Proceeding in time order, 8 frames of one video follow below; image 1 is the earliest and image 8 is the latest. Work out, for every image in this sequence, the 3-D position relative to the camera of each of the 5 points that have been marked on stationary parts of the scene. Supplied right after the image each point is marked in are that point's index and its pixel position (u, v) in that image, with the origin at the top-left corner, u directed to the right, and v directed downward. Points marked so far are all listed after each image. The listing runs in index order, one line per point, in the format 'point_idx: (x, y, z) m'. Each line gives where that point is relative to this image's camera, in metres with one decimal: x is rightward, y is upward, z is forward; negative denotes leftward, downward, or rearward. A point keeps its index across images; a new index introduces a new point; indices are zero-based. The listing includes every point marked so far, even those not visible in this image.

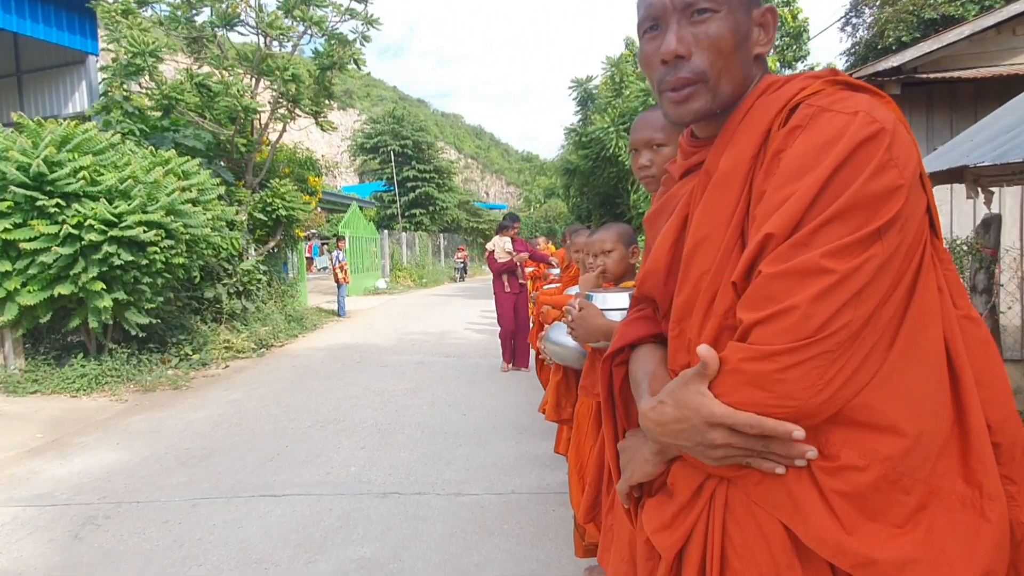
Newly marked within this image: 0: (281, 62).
0: (-3.4, +3.3, +10.1) m
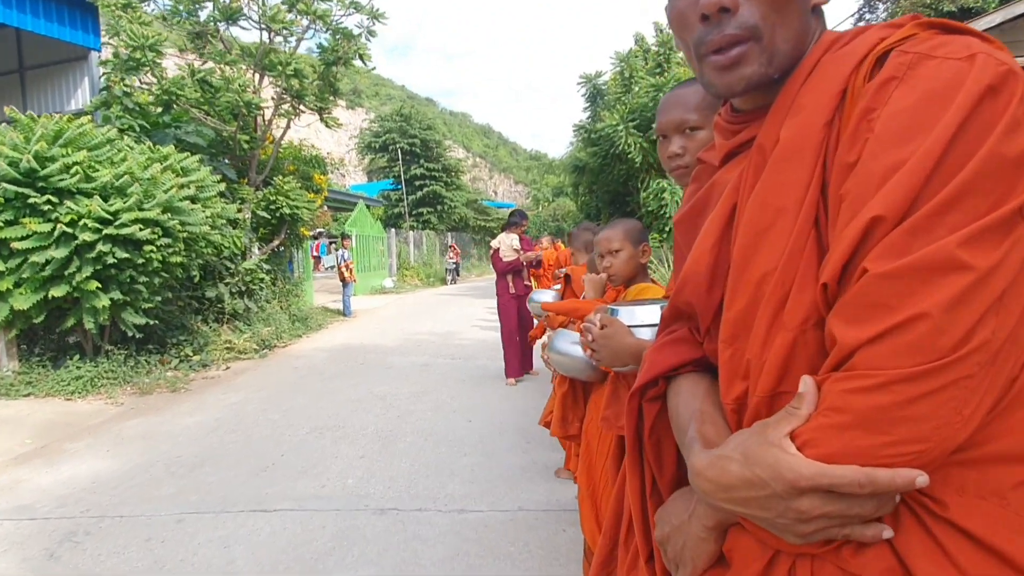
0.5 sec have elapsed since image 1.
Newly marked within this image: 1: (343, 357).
0: (-3.2, +3.3, +9.9) m
1: (-2.2, -0.9, +9.1) m
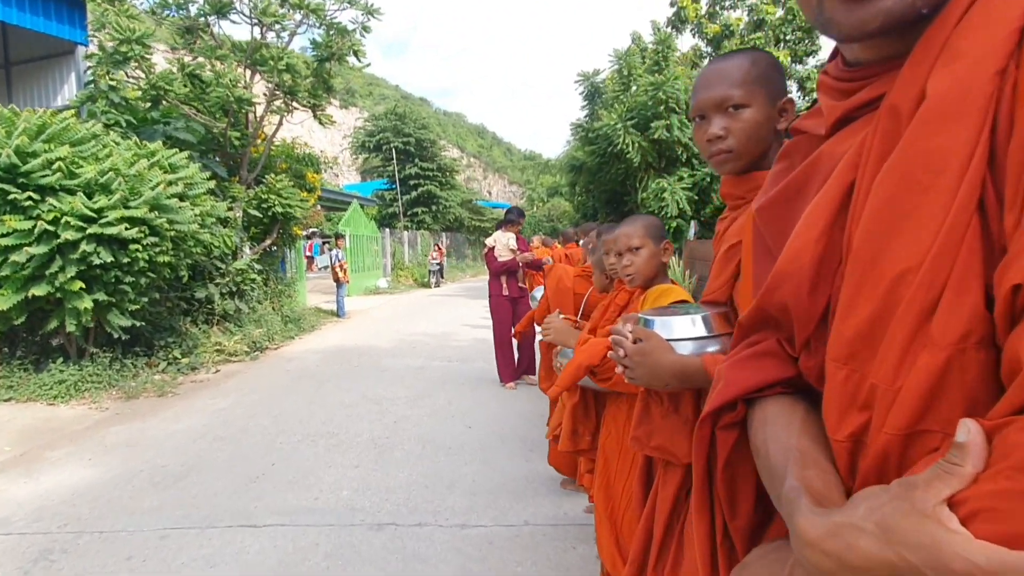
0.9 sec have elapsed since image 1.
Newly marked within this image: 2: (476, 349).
0: (-3.3, +3.3, +9.7) m
1: (-2.2, -0.9, +8.9) m
2: (-0.5, -0.8, +9.5) m
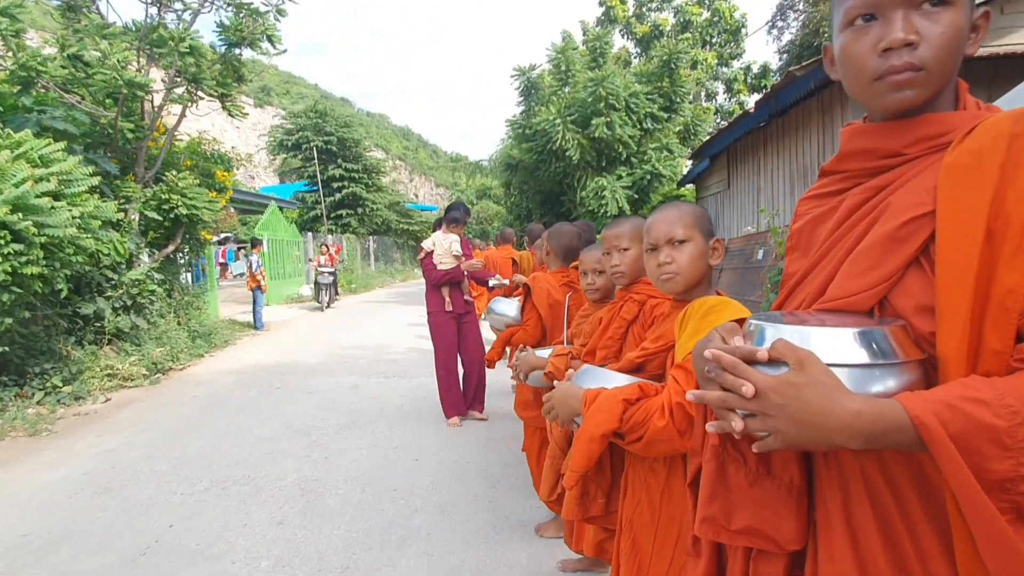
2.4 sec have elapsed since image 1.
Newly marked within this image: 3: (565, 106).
0: (-4.1, +3.1, +8.5) m
1: (-2.9, -1.0, +7.8) m
2: (-1.2, -0.9, +8.7) m
3: (+1.0, +3.4, +13.0) m
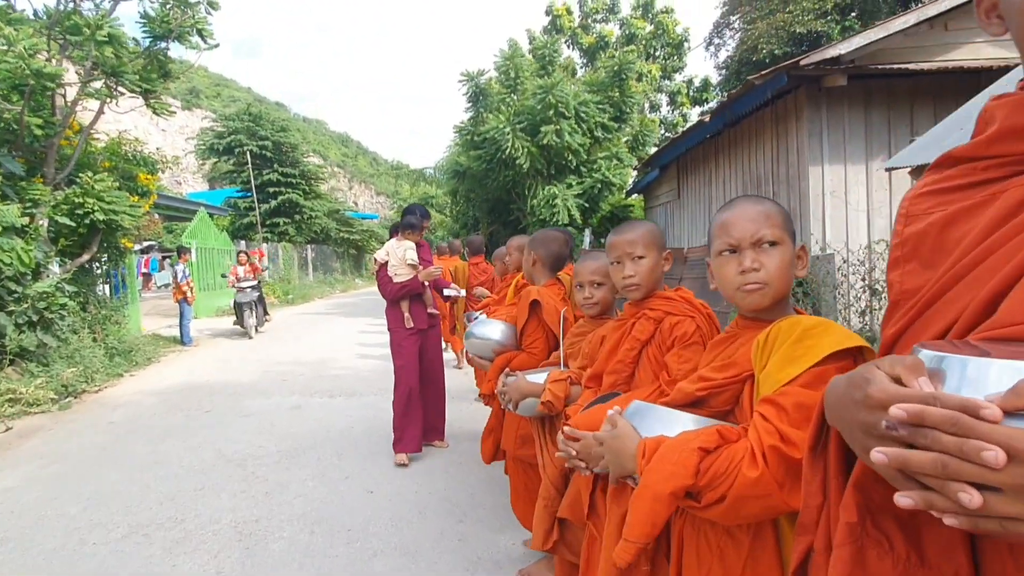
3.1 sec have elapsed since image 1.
0: (-4.6, +3.0, +7.7) m
1: (-3.4, -1.2, +7.1) m
2: (-1.8, -1.1, +8.1) m
3: (+0.1, +3.2, +12.7) m
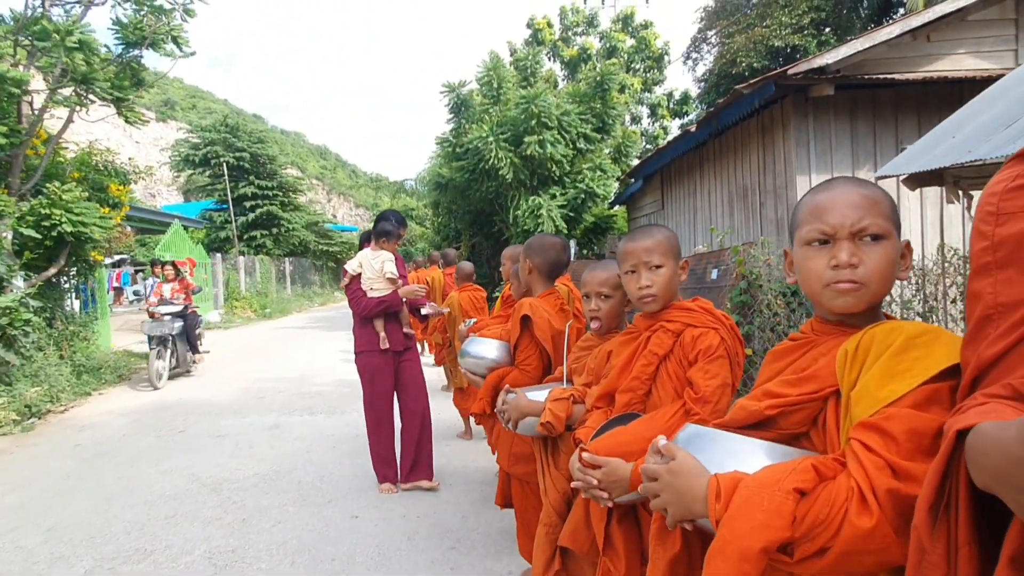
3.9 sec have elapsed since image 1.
0: (-4.8, +2.8, +7.4) m
1: (-3.5, -1.3, +6.7) m
2: (-1.9, -1.2, +7.8) m
3: (-0.3, +2.9, +12.5) m
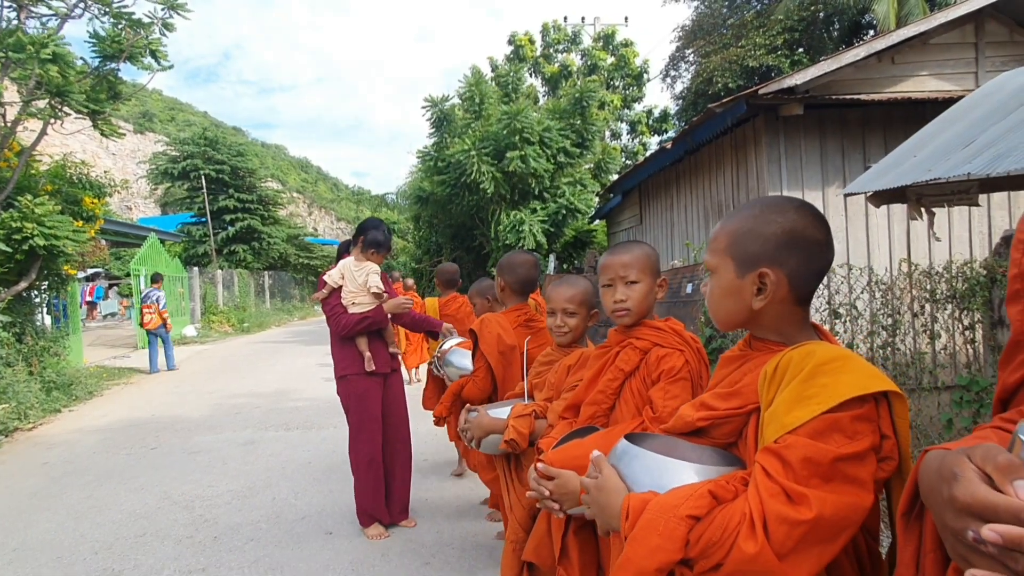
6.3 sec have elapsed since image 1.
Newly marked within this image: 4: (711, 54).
0: (-5.0, +2.7, +7.4) m
1: (-3.7, -1.4, +6.6) m
2: (-2.2, -1.4, +7.7) m
3: (-0.6, +2.7, +12.6) m
4: (+4.1, +4.8, +14.4) m
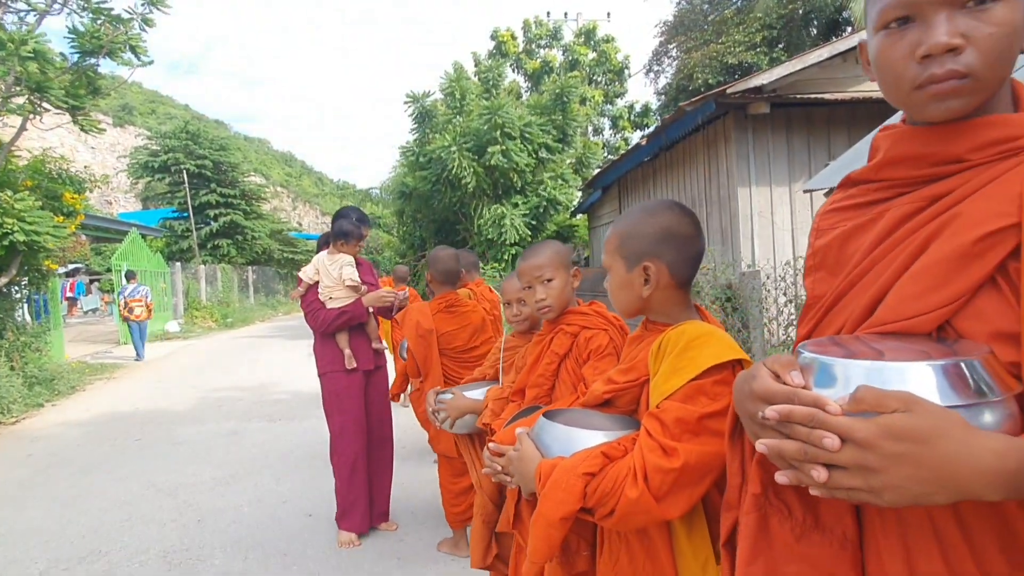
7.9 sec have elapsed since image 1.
0: (-5.3, +2.7, +7.4) m
1: (-3.9, -1.4, +6.7) m
2: (-2.4, -1.3, +7.8) m
3: (-1.0, +2.8, +12.7) m
4: (+3.7, +5.0, +14.6) m
